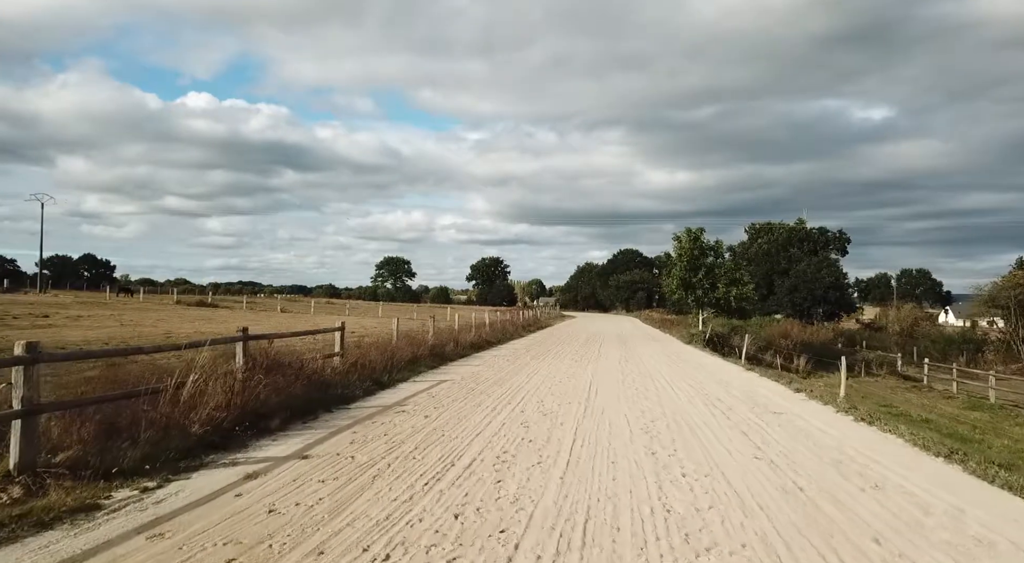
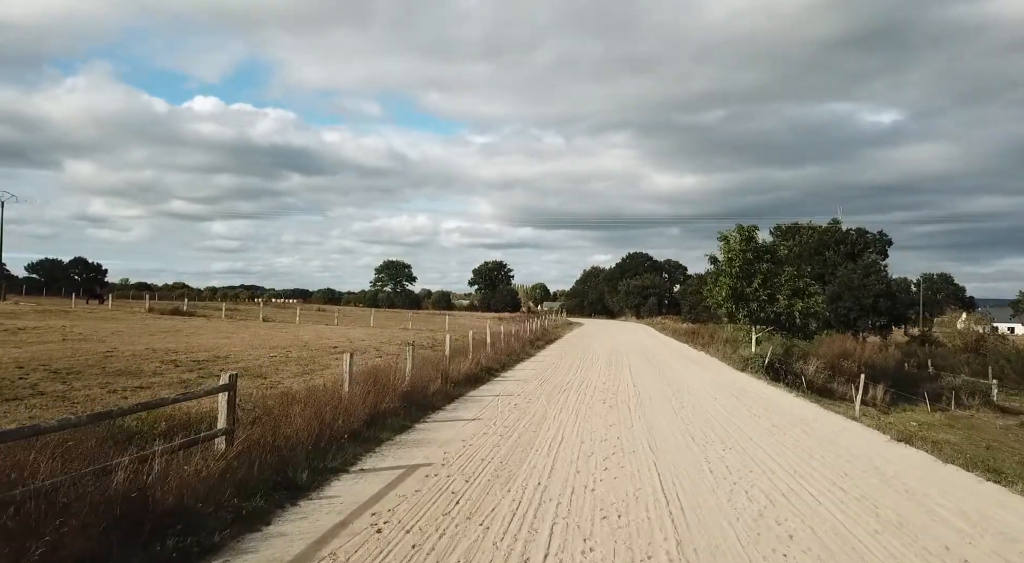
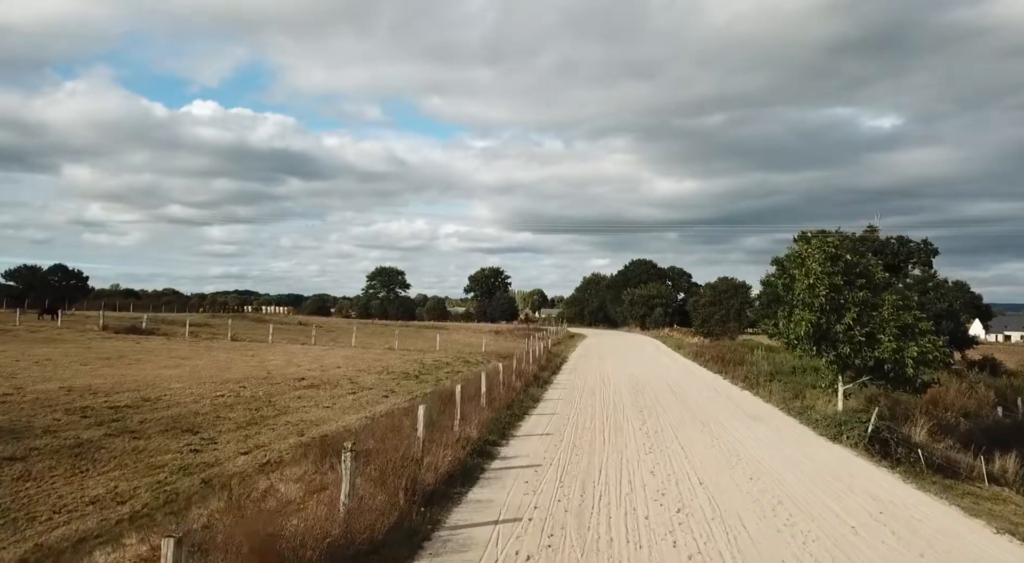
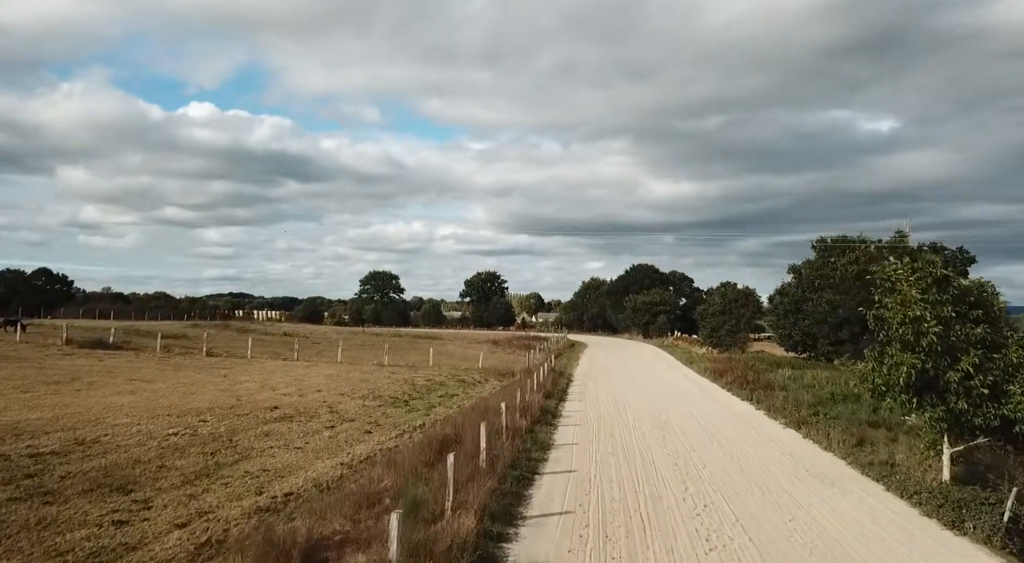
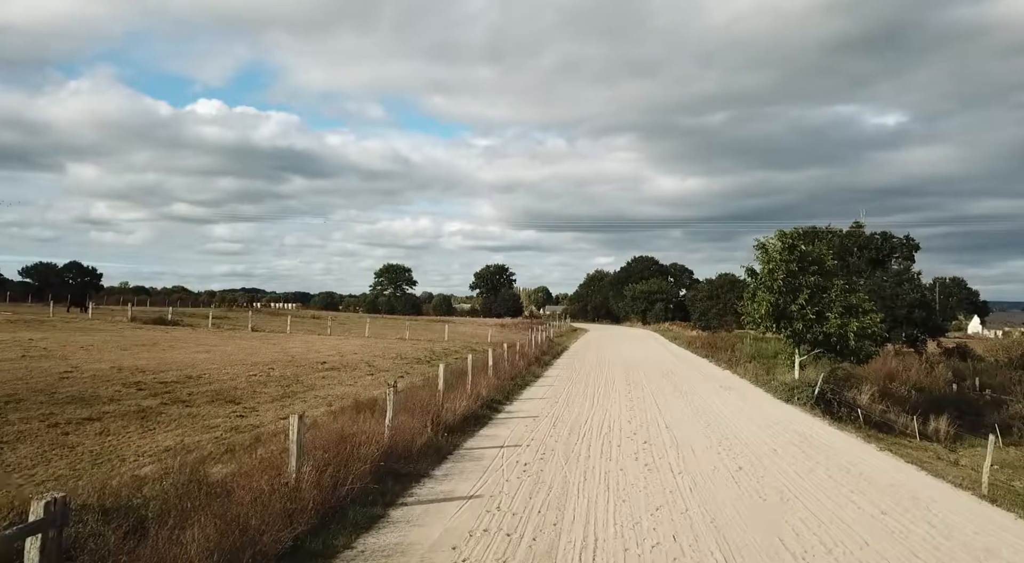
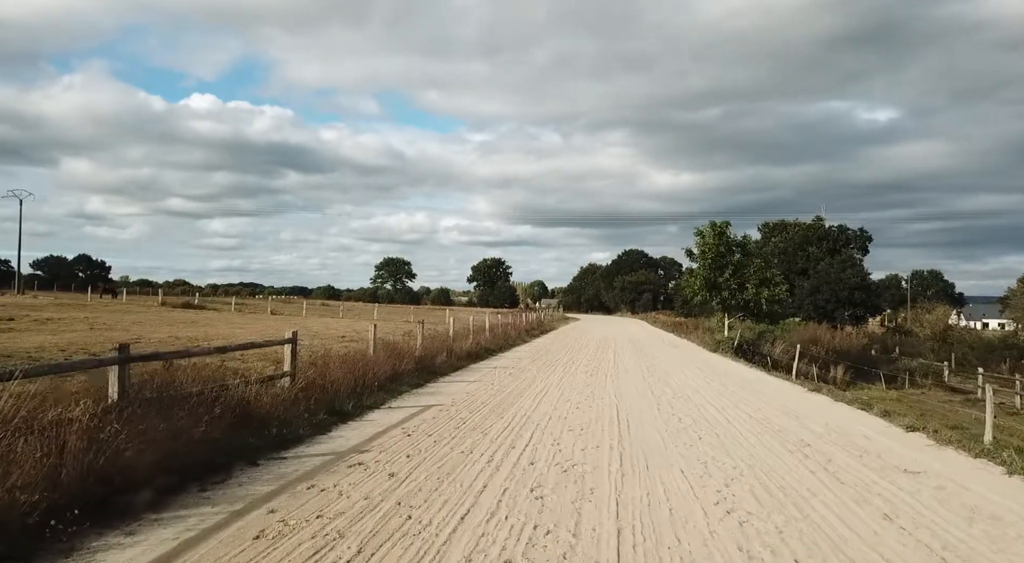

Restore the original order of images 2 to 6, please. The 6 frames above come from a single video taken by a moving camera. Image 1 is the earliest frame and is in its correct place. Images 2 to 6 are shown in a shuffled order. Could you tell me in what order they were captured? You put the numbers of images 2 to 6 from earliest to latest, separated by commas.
6, 2, 5, 3, 4
